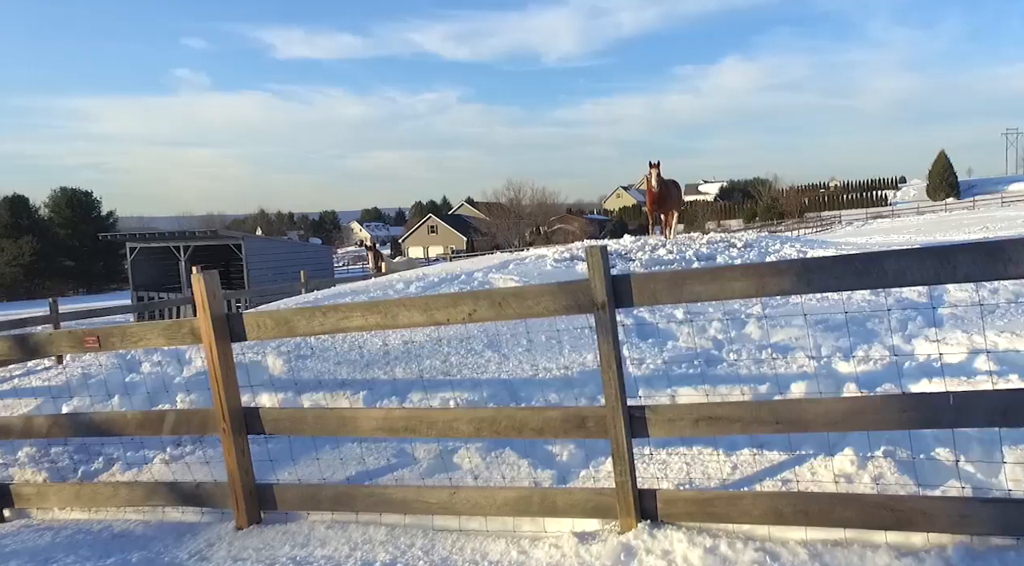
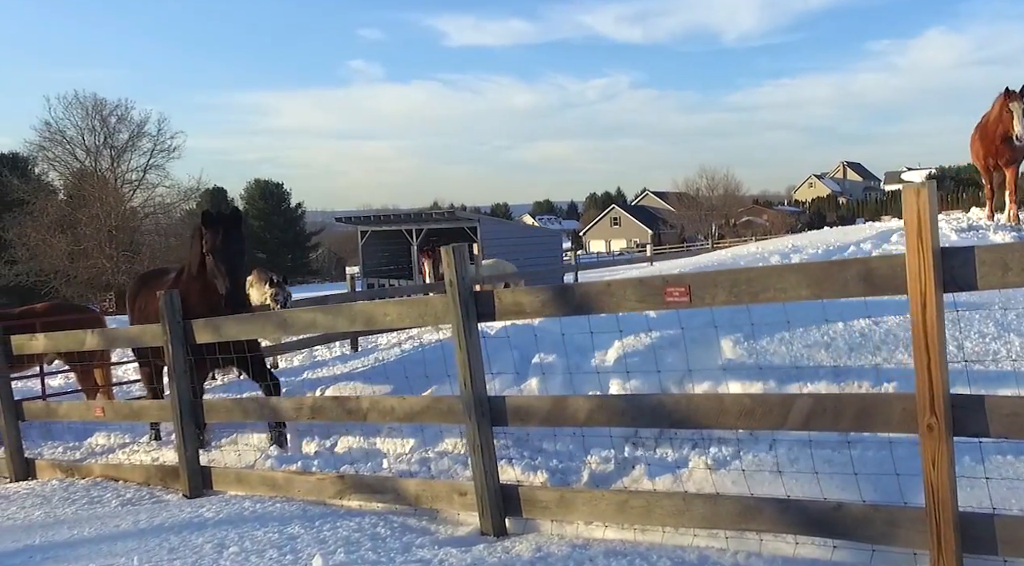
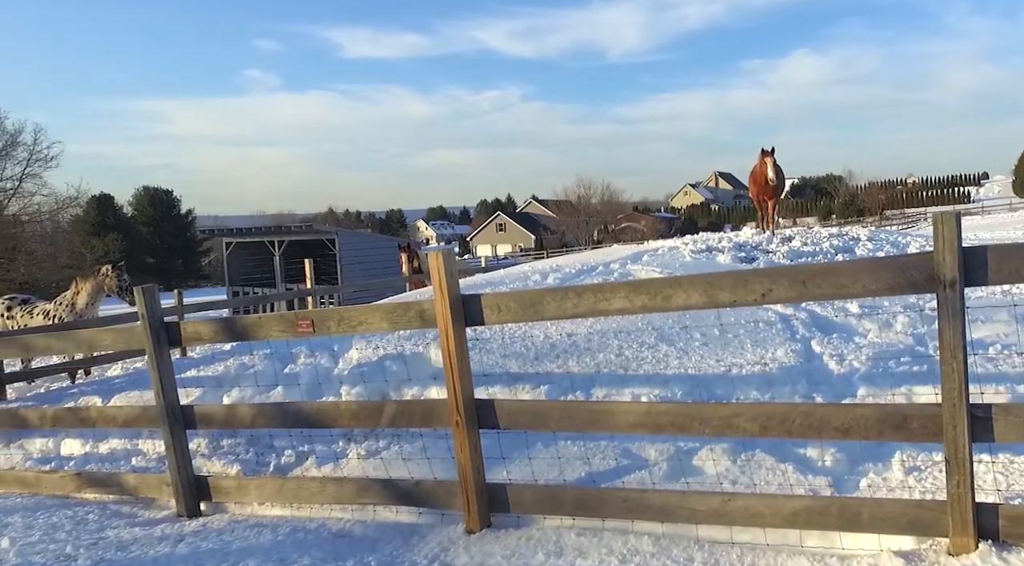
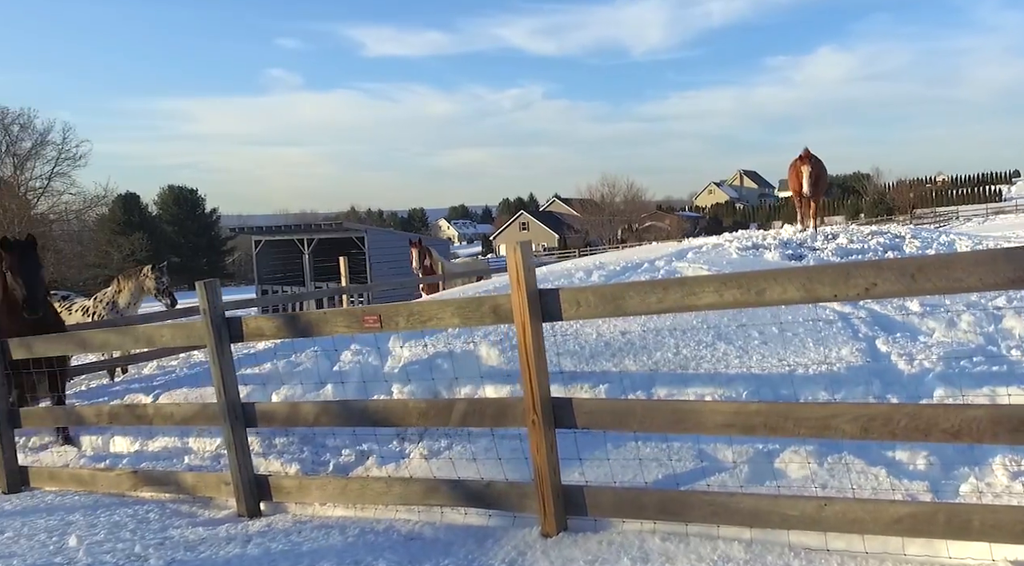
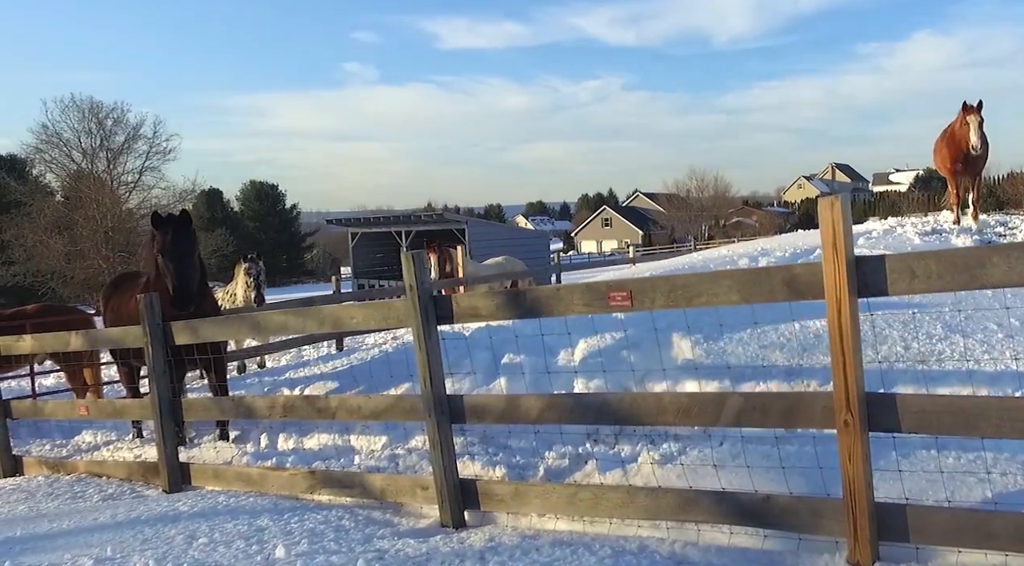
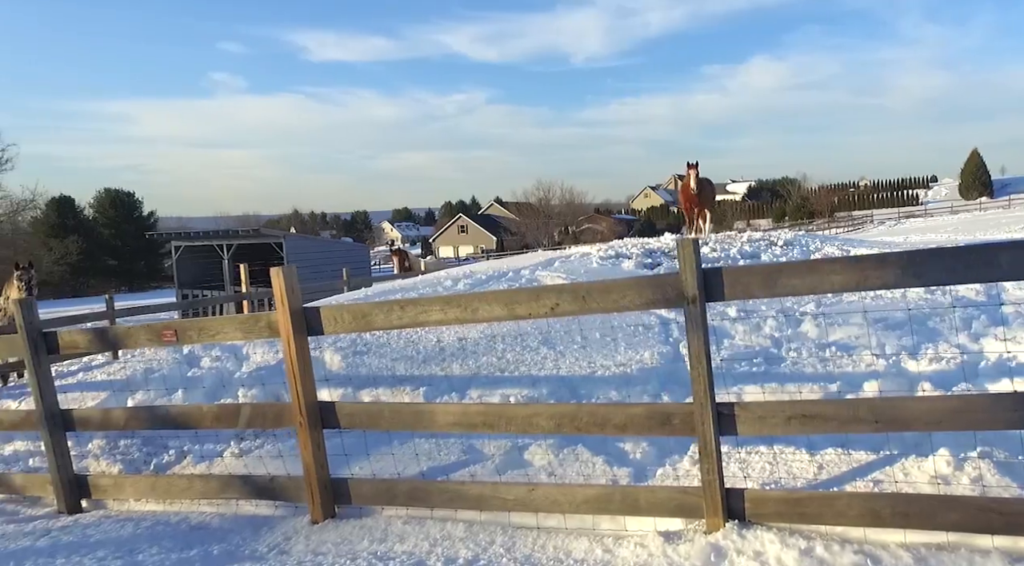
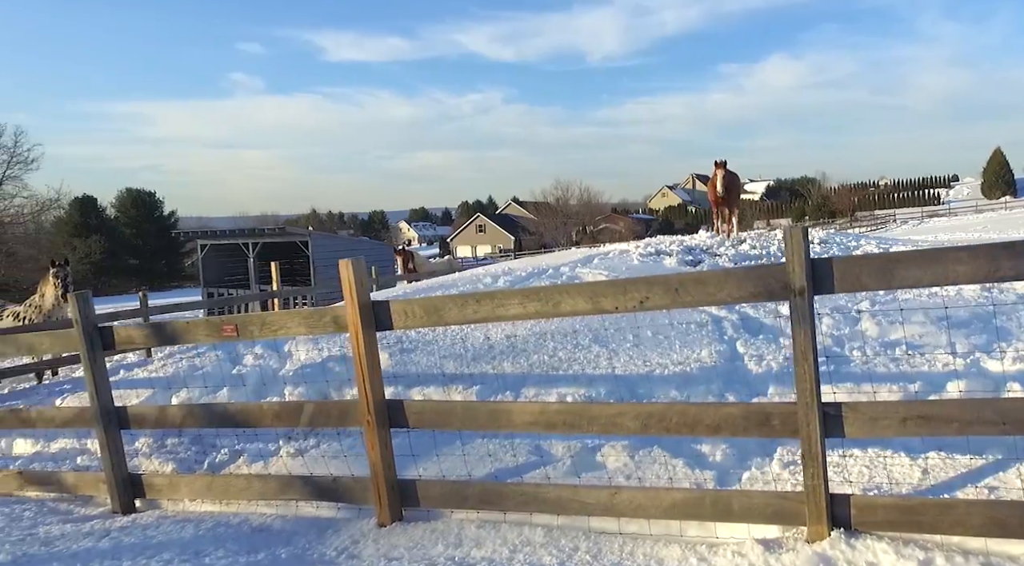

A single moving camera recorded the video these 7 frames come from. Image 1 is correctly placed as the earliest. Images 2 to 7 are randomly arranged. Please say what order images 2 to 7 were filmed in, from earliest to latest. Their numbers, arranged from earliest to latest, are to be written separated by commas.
6, 7, 3, 4, 5, 2
